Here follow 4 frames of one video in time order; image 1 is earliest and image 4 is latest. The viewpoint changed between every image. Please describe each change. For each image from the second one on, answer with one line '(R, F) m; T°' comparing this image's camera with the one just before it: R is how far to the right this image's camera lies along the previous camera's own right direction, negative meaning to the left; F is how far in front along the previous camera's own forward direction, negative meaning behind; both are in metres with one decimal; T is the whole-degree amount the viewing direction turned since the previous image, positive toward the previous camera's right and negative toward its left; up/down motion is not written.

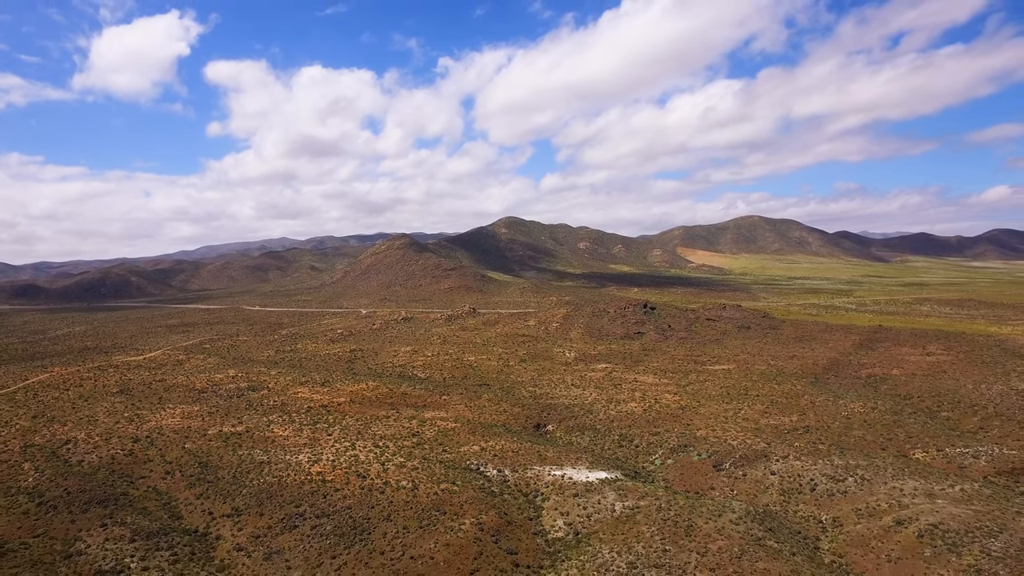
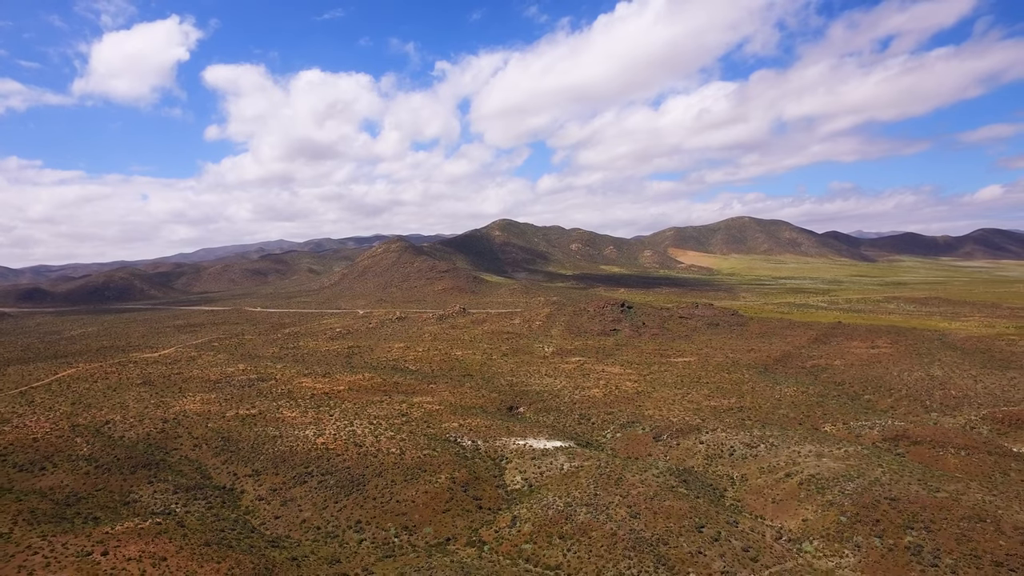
(+1.6, -5.2) m; 0°
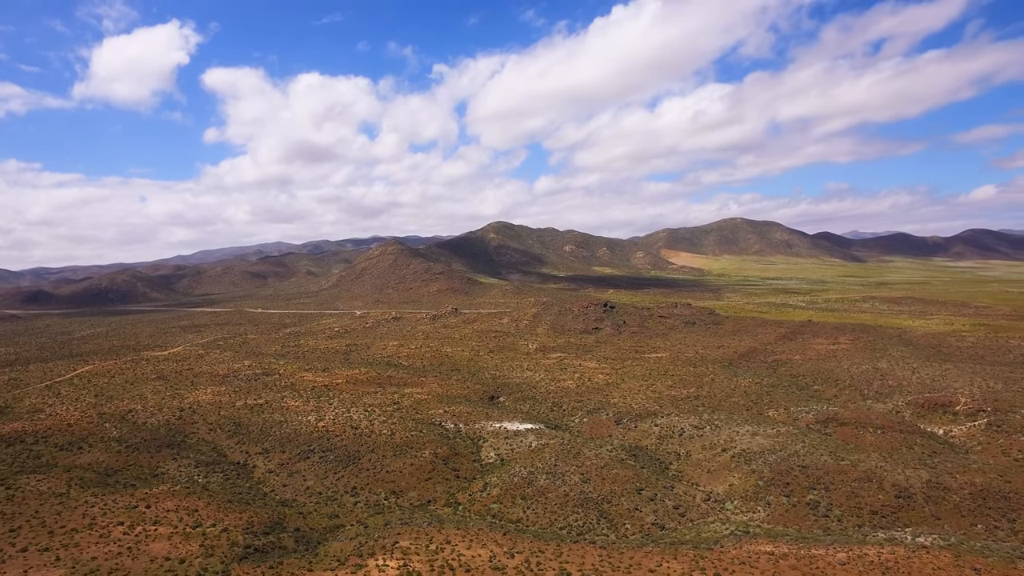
(+1.5, -4.3) m; 0°
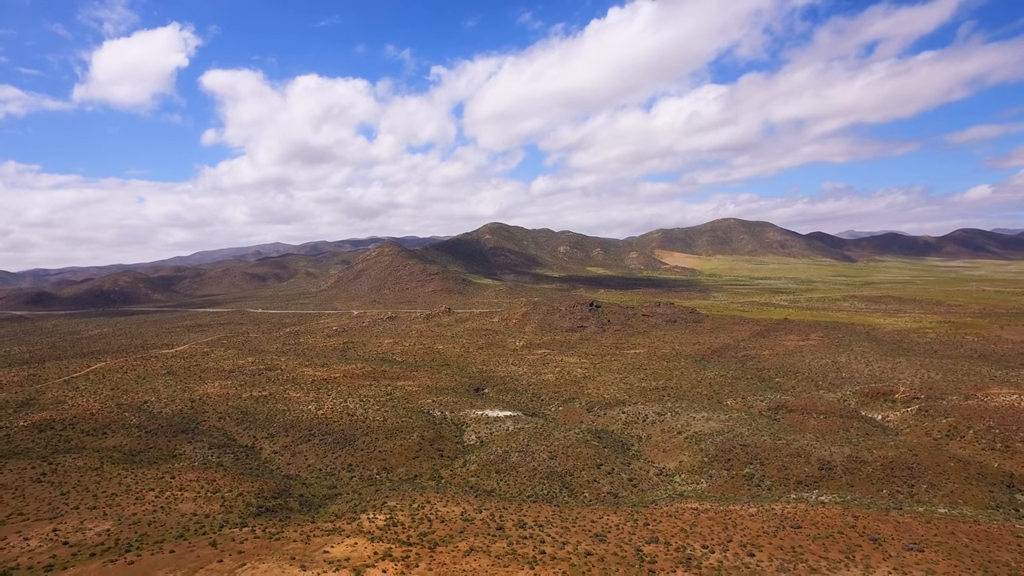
(+1.3, -3.7) m; 0°
